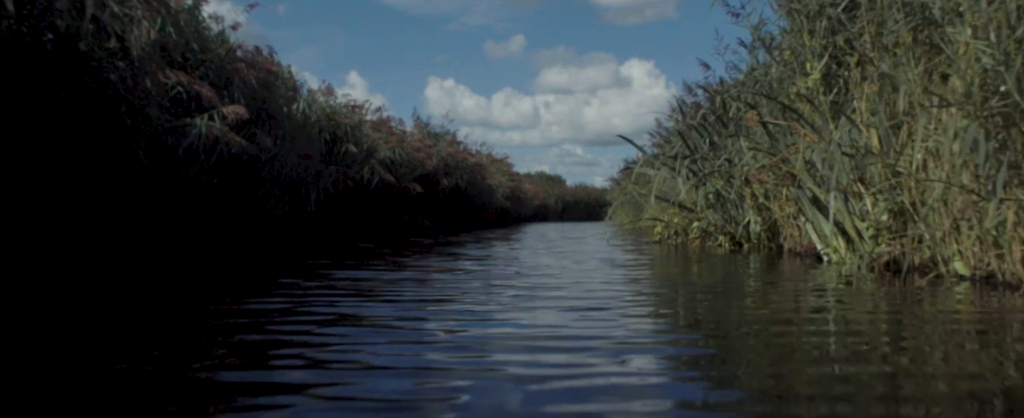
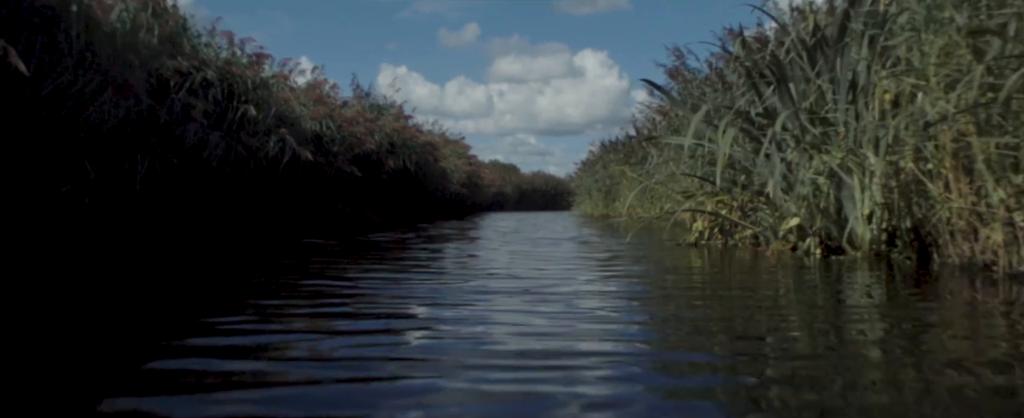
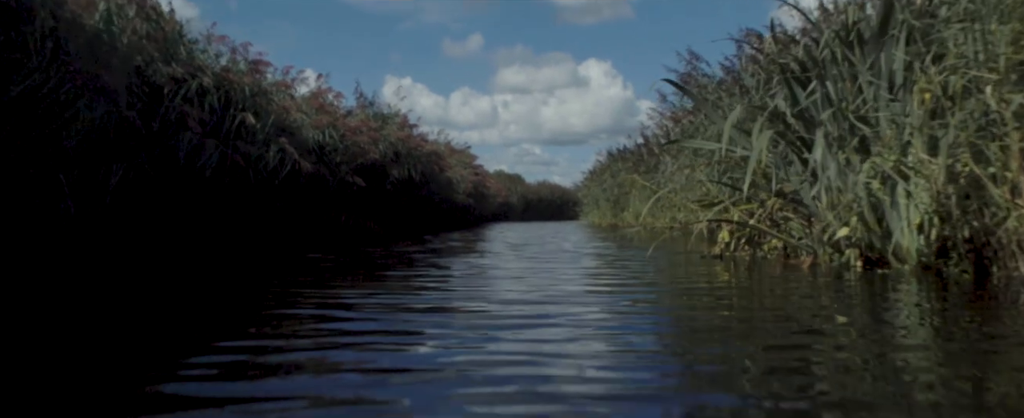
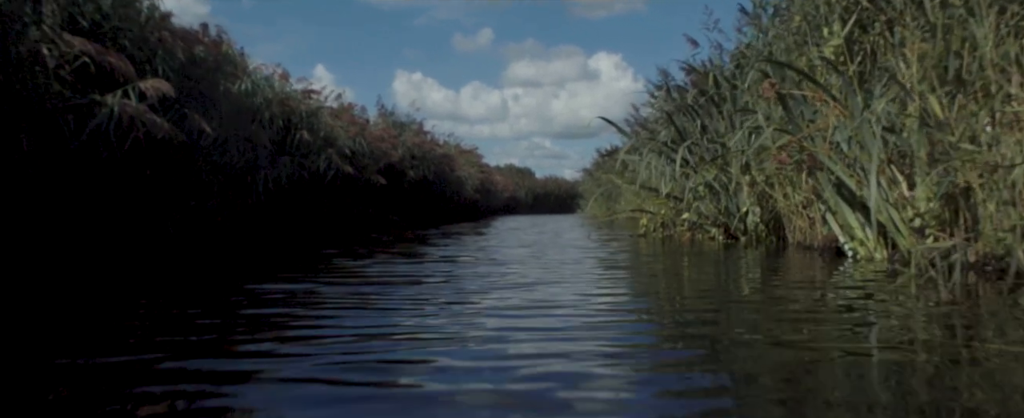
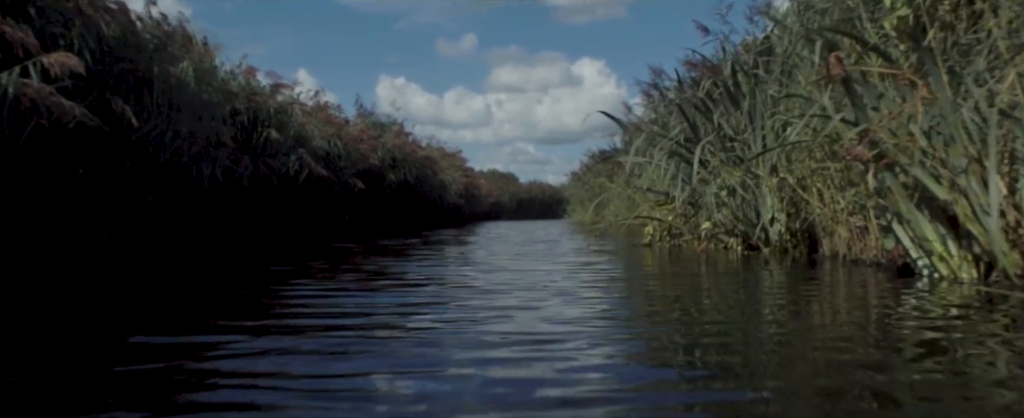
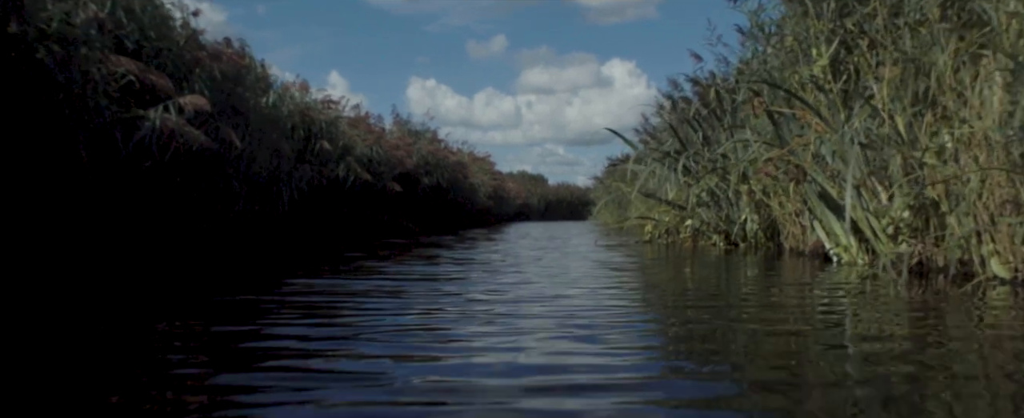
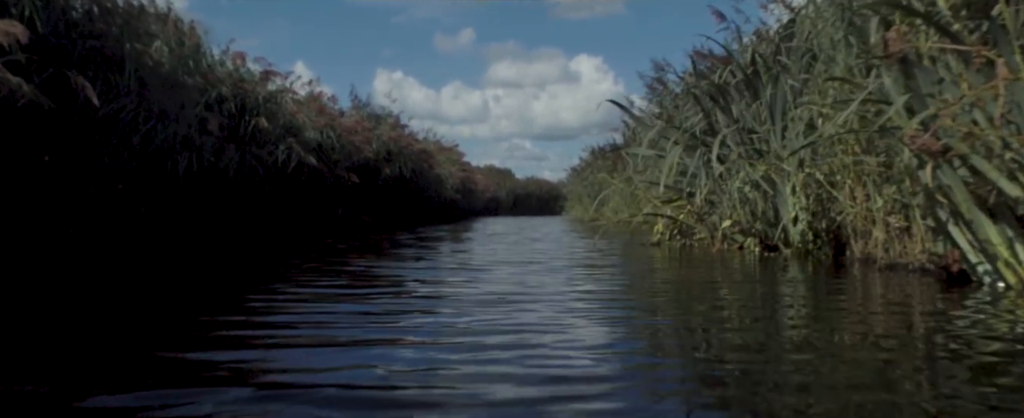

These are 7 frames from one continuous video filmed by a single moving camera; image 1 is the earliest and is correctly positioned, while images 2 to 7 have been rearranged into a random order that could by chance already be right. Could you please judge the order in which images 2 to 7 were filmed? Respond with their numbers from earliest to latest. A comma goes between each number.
6, 4, 5, 7, 2, 3
